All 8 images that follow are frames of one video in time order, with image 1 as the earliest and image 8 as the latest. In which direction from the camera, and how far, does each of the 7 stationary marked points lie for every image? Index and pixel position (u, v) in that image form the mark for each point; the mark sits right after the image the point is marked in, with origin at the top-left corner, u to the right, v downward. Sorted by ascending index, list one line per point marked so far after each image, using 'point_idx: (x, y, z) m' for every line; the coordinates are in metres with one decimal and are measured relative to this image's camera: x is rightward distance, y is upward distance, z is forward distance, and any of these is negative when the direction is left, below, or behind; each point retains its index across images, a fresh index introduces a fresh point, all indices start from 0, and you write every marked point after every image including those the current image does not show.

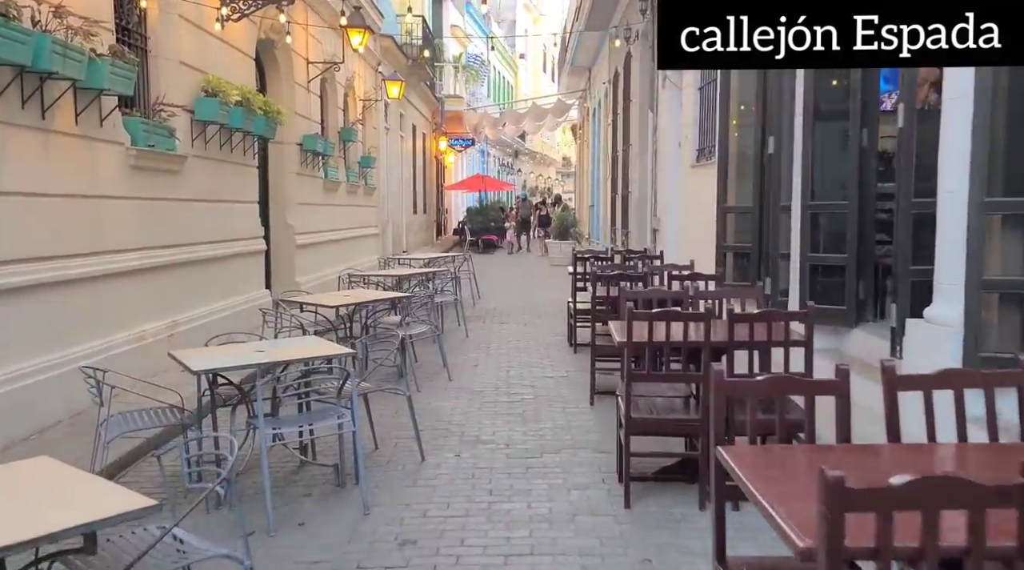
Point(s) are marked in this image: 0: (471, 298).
0: (-0.6, -0.2, +13.3) m
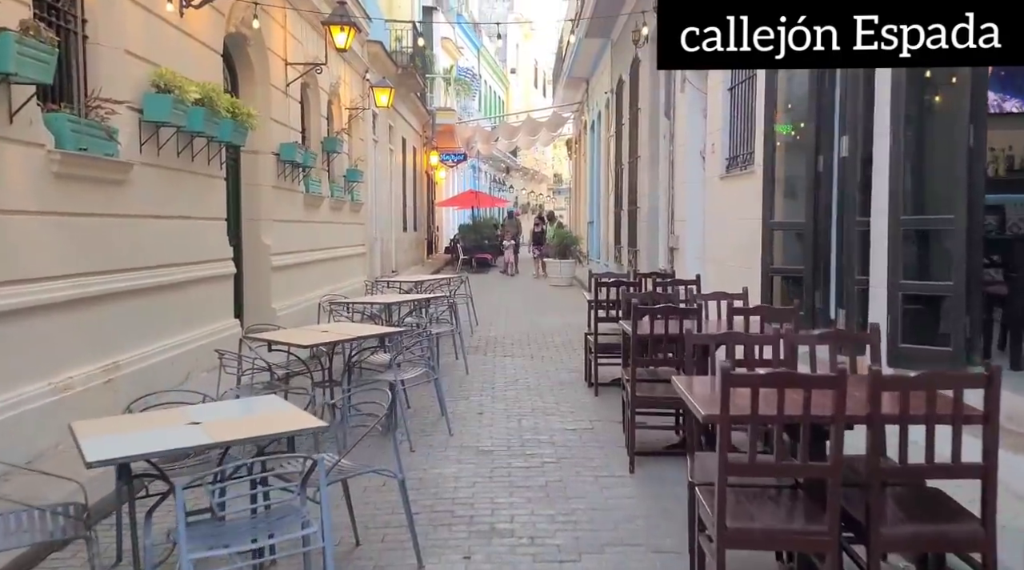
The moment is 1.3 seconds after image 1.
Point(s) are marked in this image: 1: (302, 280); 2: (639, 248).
0: (-0.6, -0.5, +11.9) m
1: (-2.8, +0.1, +12.3) m
2: (+2.1, +0.6, +15.4) m
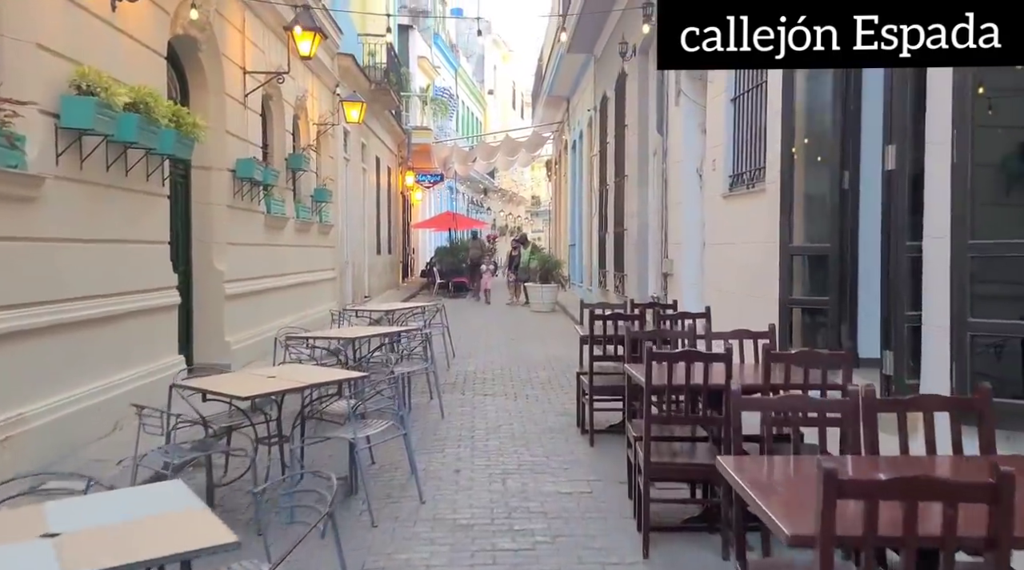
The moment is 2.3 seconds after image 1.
0: (-0.8, -0.9, +10.9) m
1: (-3.0, -0.3, +11.3) m
2: (+1.8, +0.2, +14.4) m
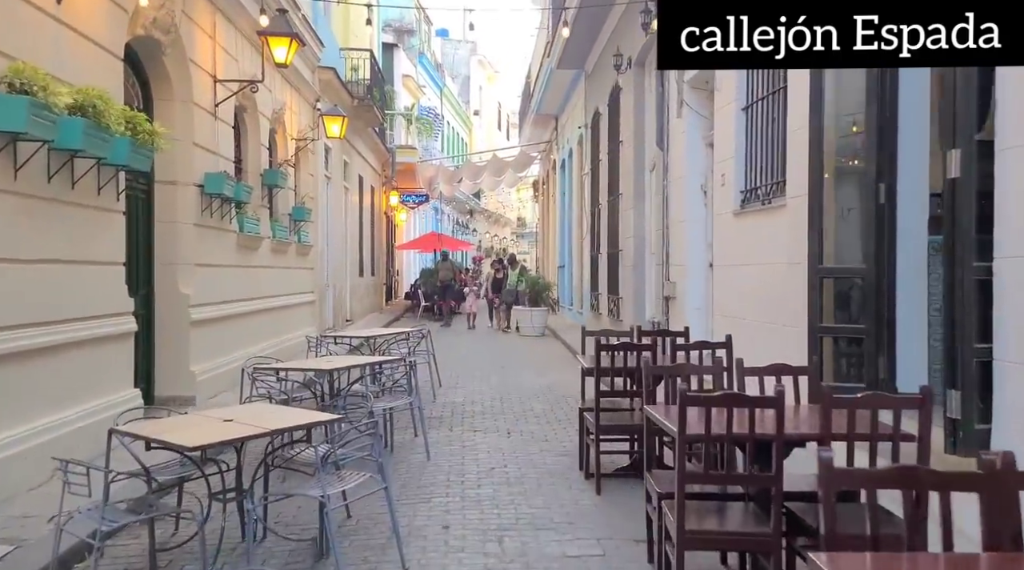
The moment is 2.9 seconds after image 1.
0: (-0.9, -1.1, +10.1) m
1: (-3.1, -0.6, +10.4) m
2: (+1.6, -0.2, +13.7) m
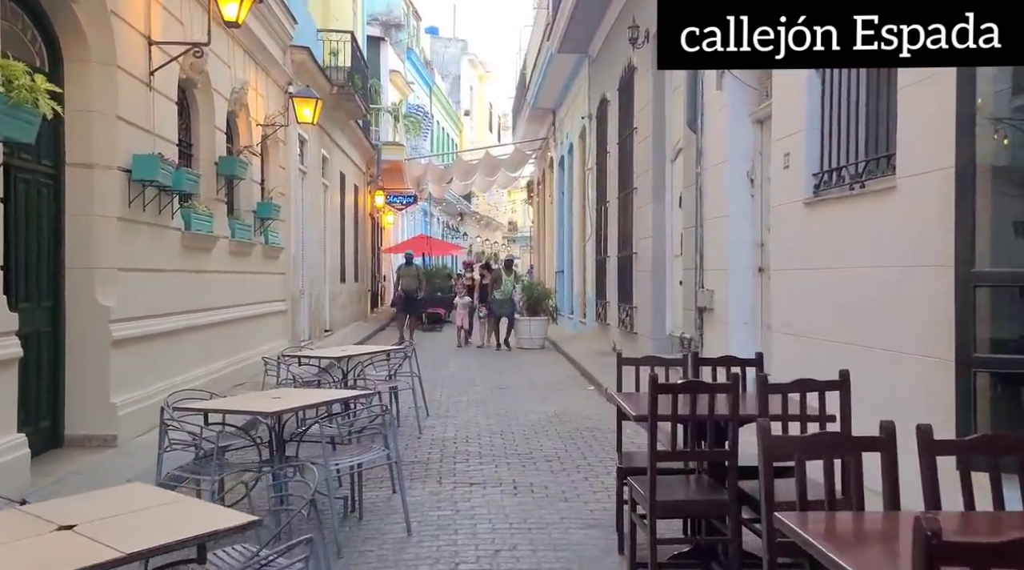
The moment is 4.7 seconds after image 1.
0: (-0.9, -1.2, +8.3) m
1: (-3.1, -0.6, +8.6) m
2: (+1.6, -0.3, +11.9) m
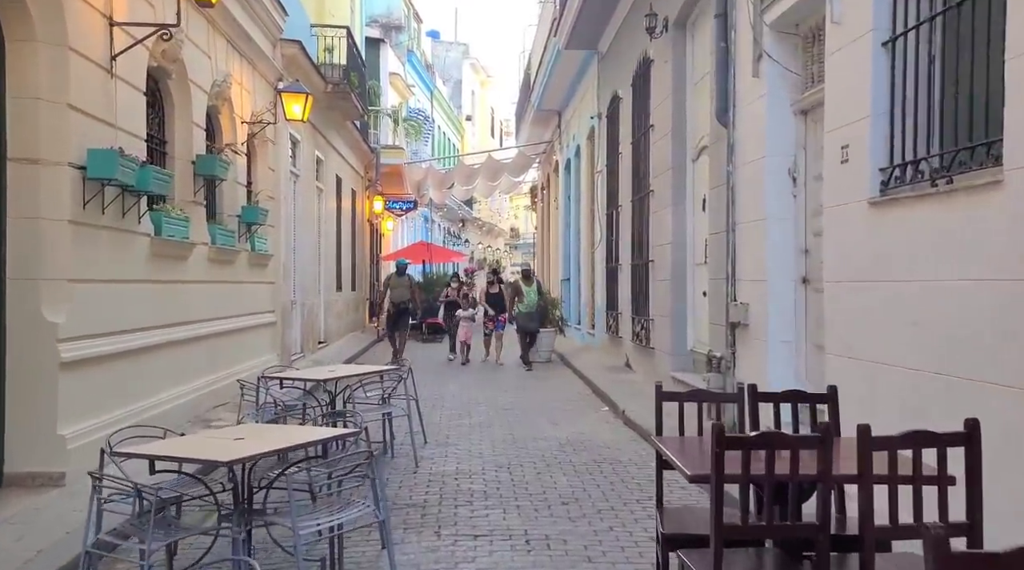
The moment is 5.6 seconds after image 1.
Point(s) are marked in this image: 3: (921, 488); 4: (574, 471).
0: (-0.8, -1.3, +7.4) m
1: (-3.1, -0.7, +7.7) m
2: (+1.7, -0.4, +11.0) m
3: (+1.3, -0.7, +3.0) m
4: (+0.5, -1.4, +6.8) m
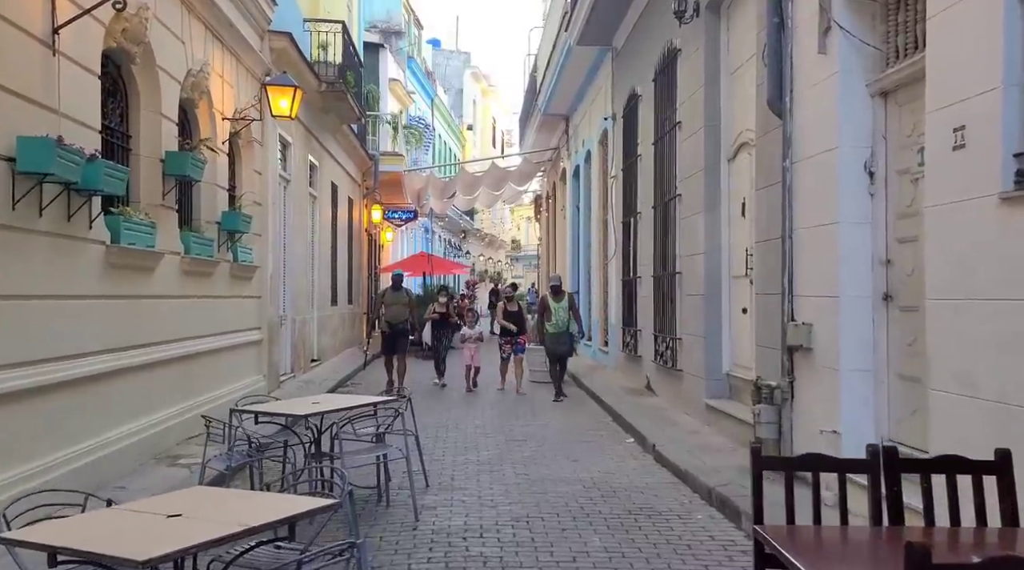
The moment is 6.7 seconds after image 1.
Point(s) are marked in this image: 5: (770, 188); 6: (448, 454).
0: (-0.7, -1.4, +6.2) m
1: (-2.9, -0.9, +6.5) m
2: (+1.8, -0.5, +9.8) m
3: (+1.4, -0.7, +1.8) m
4: (+0.6, -1.5, +5.6) m
5: (+2.0, +0.7, +7.0) m
6: (-0.5, -1.4, +7.9) m
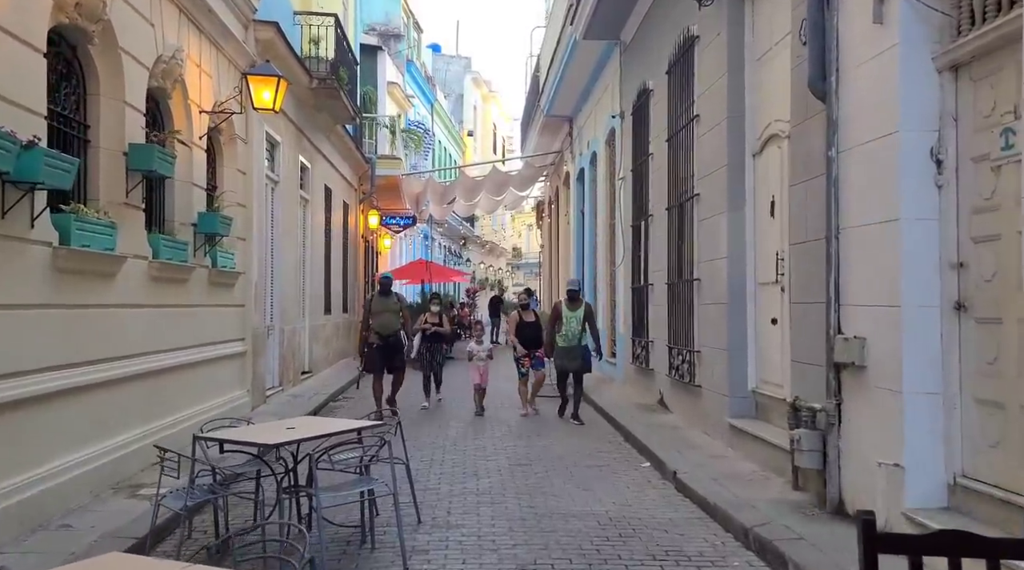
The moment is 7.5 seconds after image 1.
0: (-0.6, -1.4, +5.3) m
1: (-2.9, -0.9, +5.6) m
2: (+1.8, -0.6, +9.0) m
3: (+1.5, -0.7, +1.0) m
4: (+0.6, -1.5, +4.8) m
5: (+2.0, +0.7, +6.1) m
6: (-0.5, -1.5, +7.1) m
